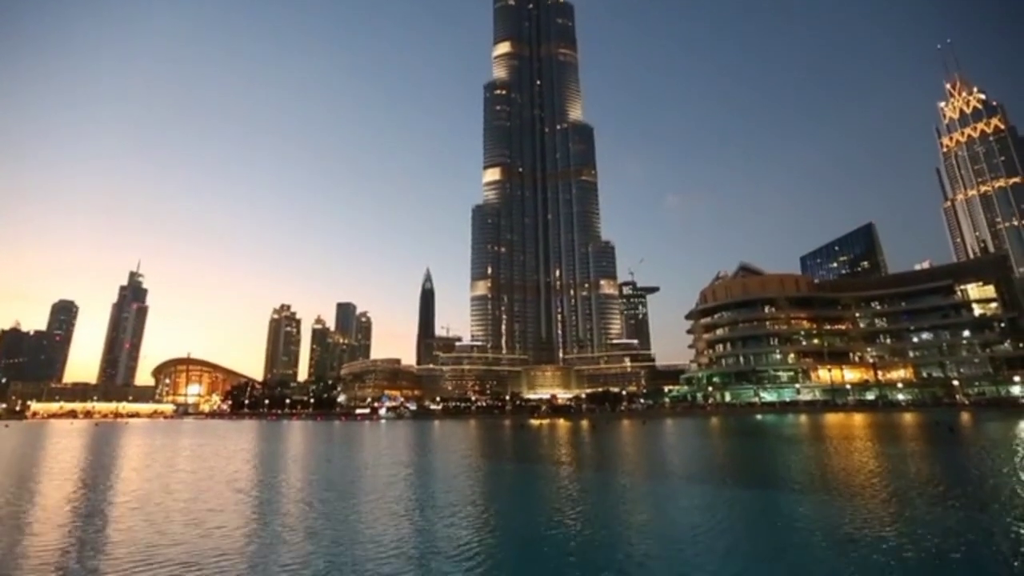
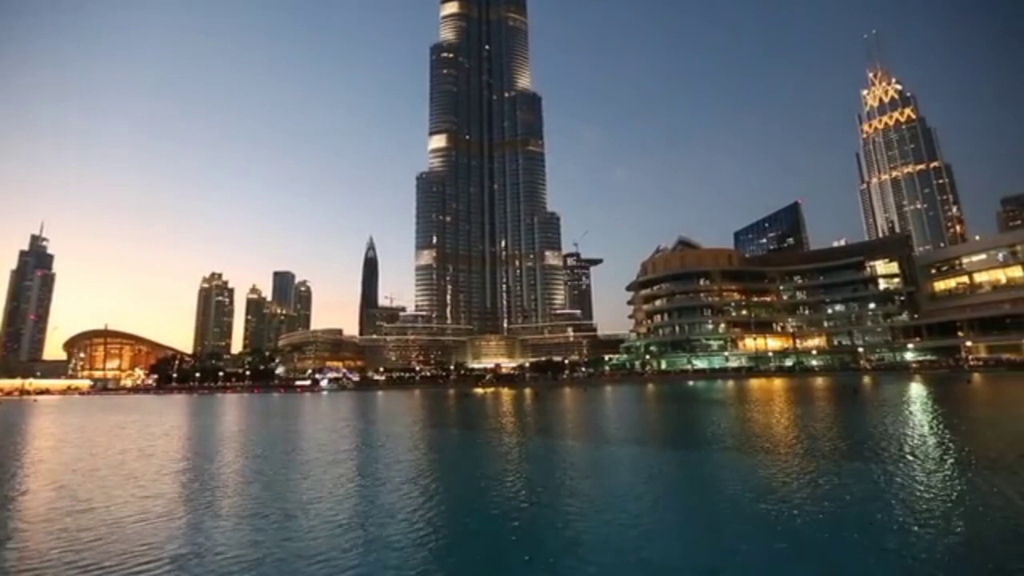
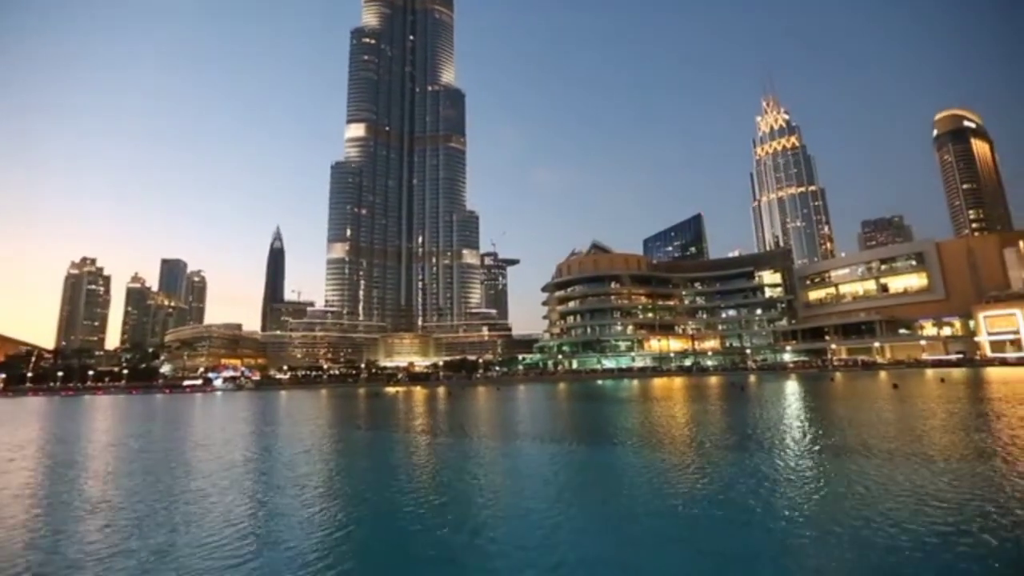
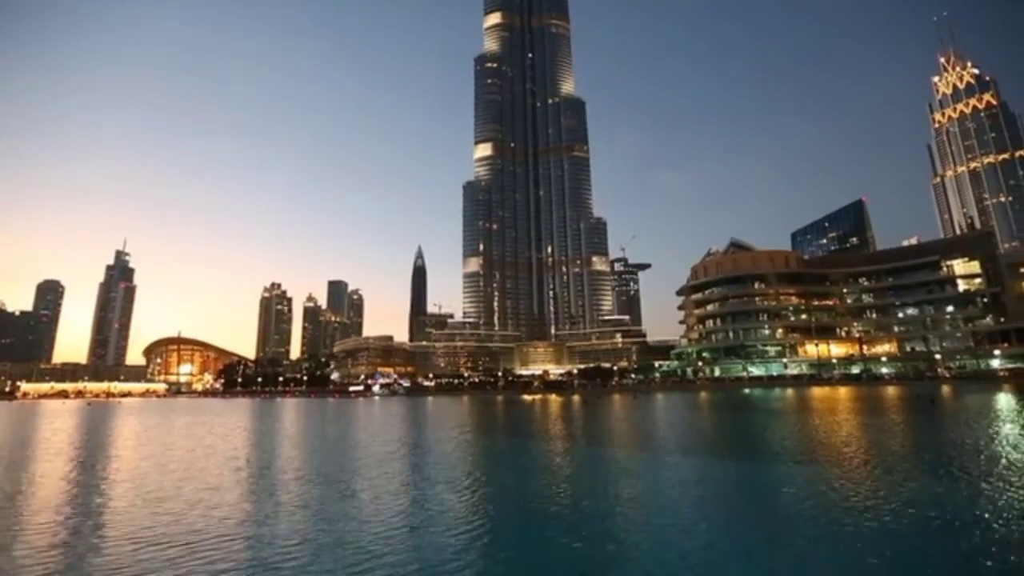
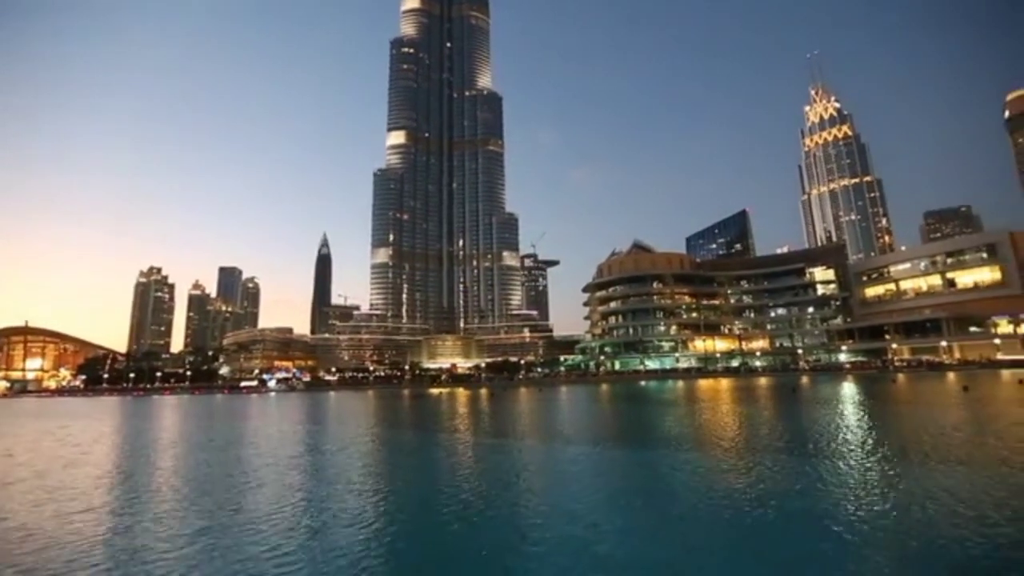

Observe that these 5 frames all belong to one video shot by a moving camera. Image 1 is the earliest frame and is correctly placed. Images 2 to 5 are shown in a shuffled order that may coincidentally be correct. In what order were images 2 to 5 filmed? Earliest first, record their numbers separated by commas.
4, 2, 5, 3
